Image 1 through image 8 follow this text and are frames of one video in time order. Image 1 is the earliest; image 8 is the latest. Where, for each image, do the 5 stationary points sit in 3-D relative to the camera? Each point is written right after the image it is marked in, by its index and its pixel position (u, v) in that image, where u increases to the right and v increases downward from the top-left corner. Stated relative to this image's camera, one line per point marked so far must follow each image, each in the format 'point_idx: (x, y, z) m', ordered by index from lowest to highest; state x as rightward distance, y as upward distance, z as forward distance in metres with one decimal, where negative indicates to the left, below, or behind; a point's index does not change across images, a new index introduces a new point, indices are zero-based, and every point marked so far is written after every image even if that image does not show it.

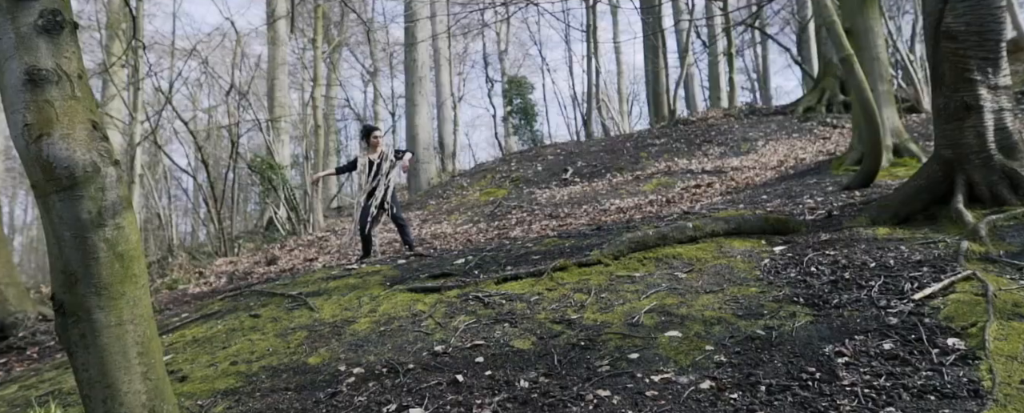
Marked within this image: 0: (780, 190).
0: (+2.9, +0.2, +7.3) m
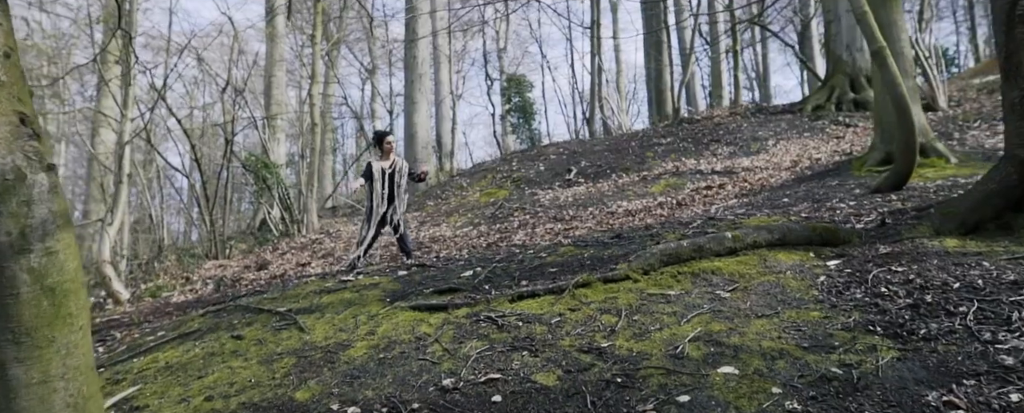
0: (+3.0, +0.2, +6.9) m
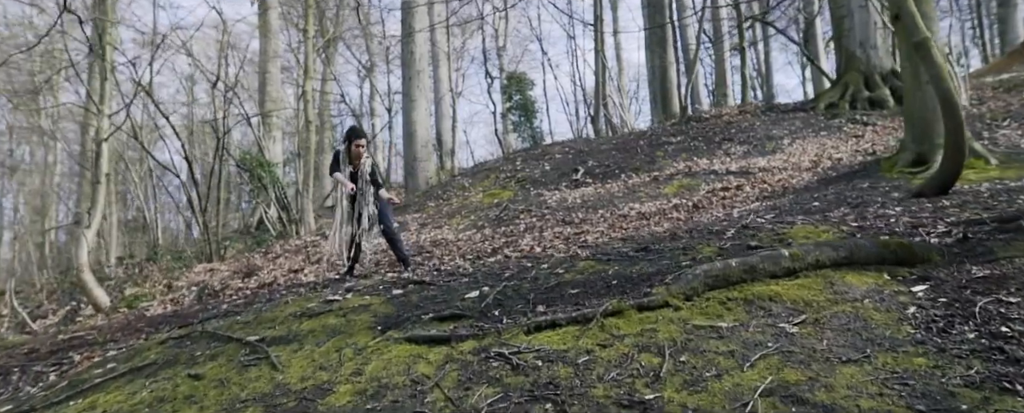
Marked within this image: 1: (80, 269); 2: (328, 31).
0: (+3.0, +0.1, +6.4) m
1: (-4.9, -0.7, +7.7) m
2: (-5.0, +4.7, +18.2) m
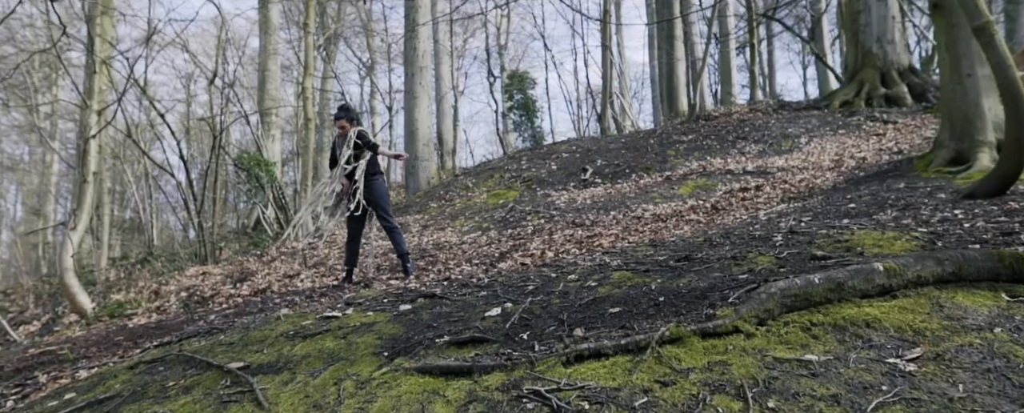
0: (+3.2, +0.1, +6.0) m
1: (-4.8, -0.7, +7.2) m
2: (-4.9, +4.7, +17.7) m
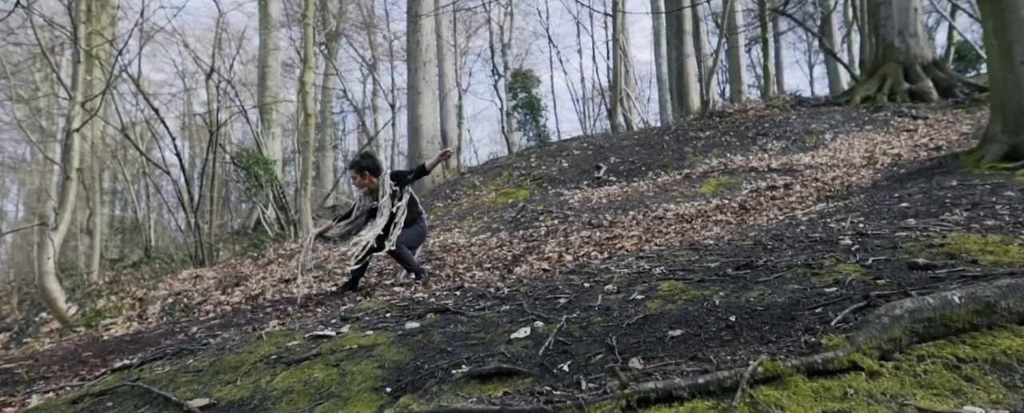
0: (+3.3, +0.1, +5.4) m
1: (-4.7, -0.7, +6.8) m
2: (-4.7, +4.7, +17.3) m
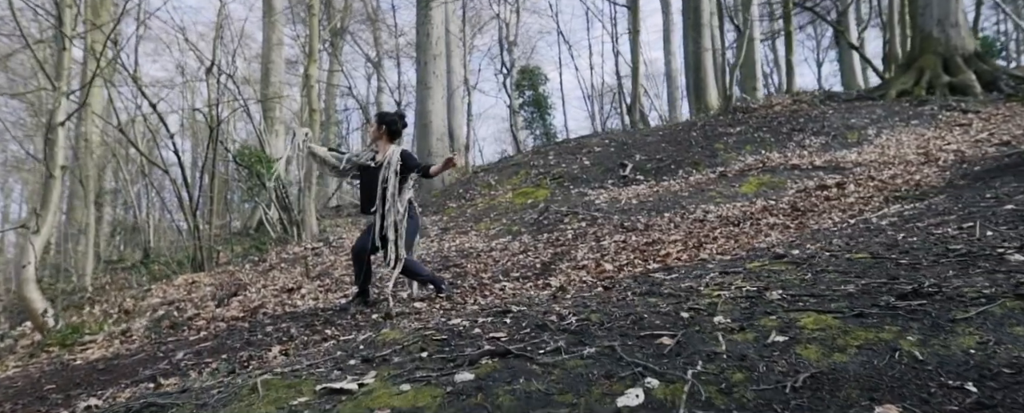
0: (+3.5, +0.1, +4.7) m
1: (-4.4, -0.7, +6.1) m
2: (-4.4, +4.7, +16.6) m
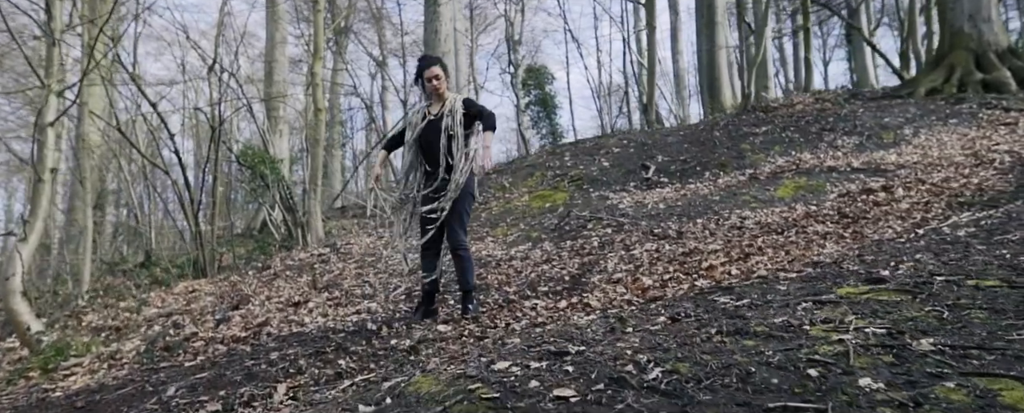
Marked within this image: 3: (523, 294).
0: (+3.7, 0.0, +4.2) m
1: (-4.2, -0.8, +5.6) m
2: (-4.1, +4.6, +16.1) m
3: (+0.1, -0.6, +5.0) m
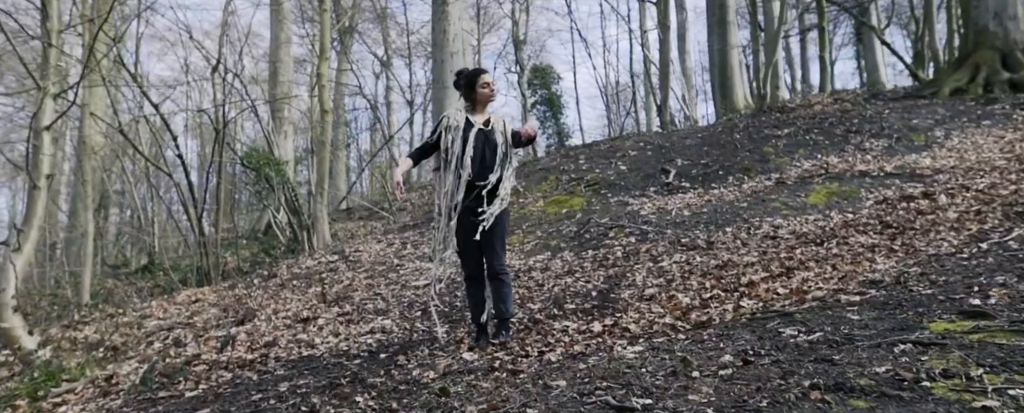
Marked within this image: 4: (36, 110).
0: (+3.9, -0.1, +3.8) m
1: (-4.0, -0.9, +5.3) m
2: (-3.9, +4.6, +15.7) m
3: (+0.2, -0.7, +4.6) m
4: (-4.2, +0.8, +5.9) m
